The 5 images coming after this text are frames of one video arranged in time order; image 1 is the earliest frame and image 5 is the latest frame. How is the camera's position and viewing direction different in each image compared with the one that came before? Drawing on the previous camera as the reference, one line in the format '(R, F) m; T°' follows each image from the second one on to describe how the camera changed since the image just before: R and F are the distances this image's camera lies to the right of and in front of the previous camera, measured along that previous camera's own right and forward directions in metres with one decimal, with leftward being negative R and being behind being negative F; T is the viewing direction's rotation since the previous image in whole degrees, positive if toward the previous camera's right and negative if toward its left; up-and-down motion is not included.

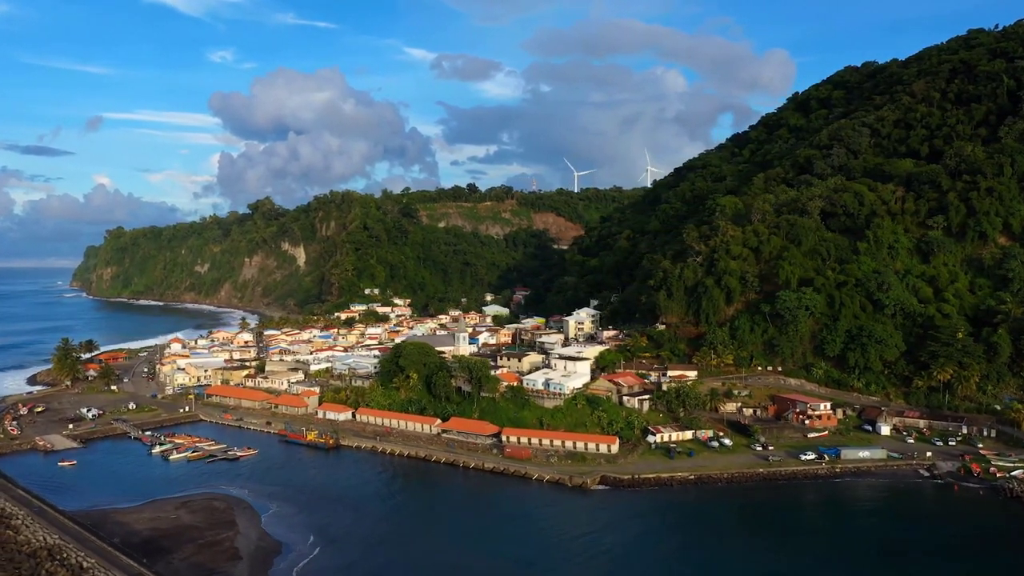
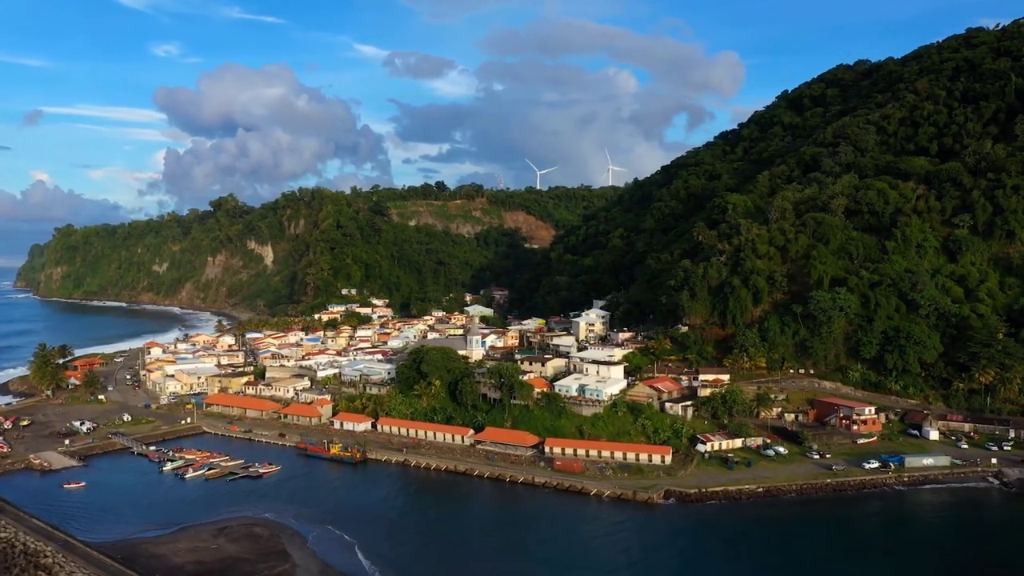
(-4.2, +2.6) m; +3°
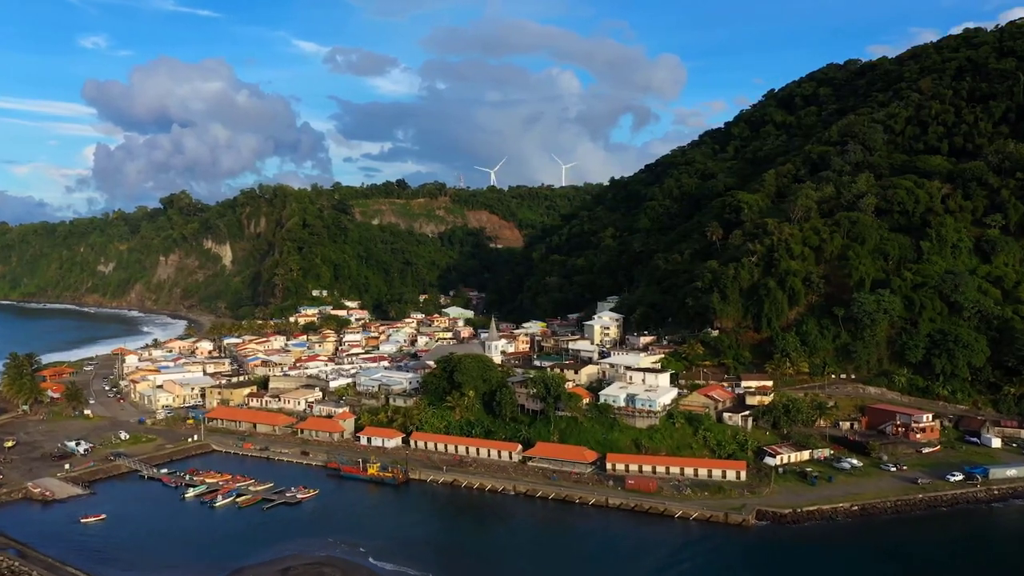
(-5.1, +3.2) m; +4°
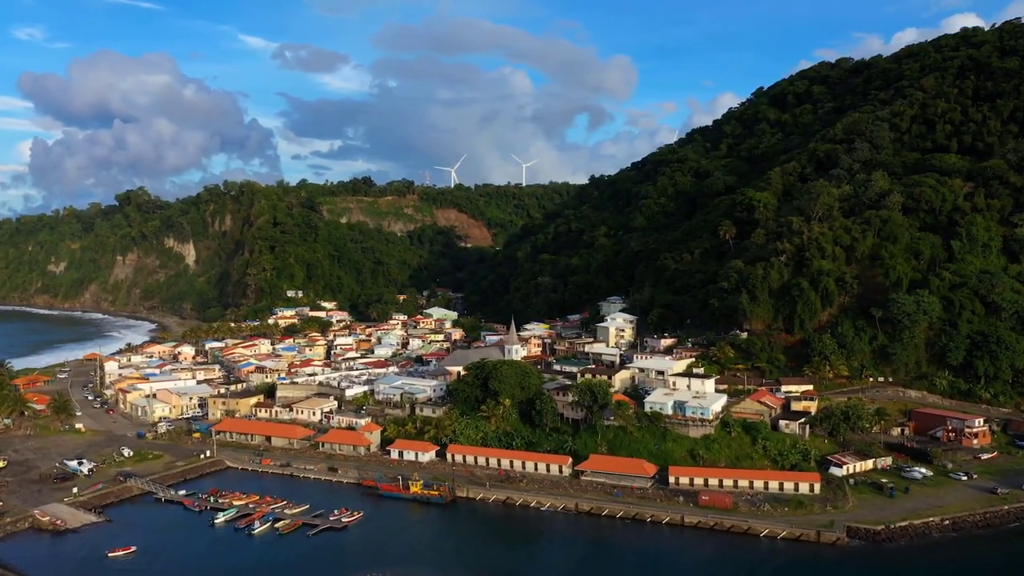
(-4.4, +2.6) m; +3°
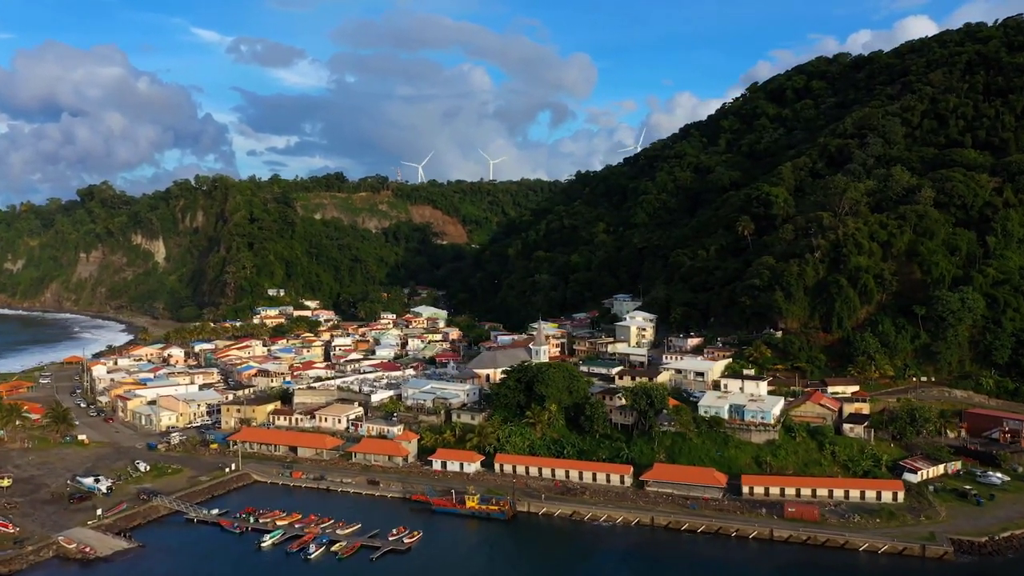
(-4.2, +2.3) m; +3°
